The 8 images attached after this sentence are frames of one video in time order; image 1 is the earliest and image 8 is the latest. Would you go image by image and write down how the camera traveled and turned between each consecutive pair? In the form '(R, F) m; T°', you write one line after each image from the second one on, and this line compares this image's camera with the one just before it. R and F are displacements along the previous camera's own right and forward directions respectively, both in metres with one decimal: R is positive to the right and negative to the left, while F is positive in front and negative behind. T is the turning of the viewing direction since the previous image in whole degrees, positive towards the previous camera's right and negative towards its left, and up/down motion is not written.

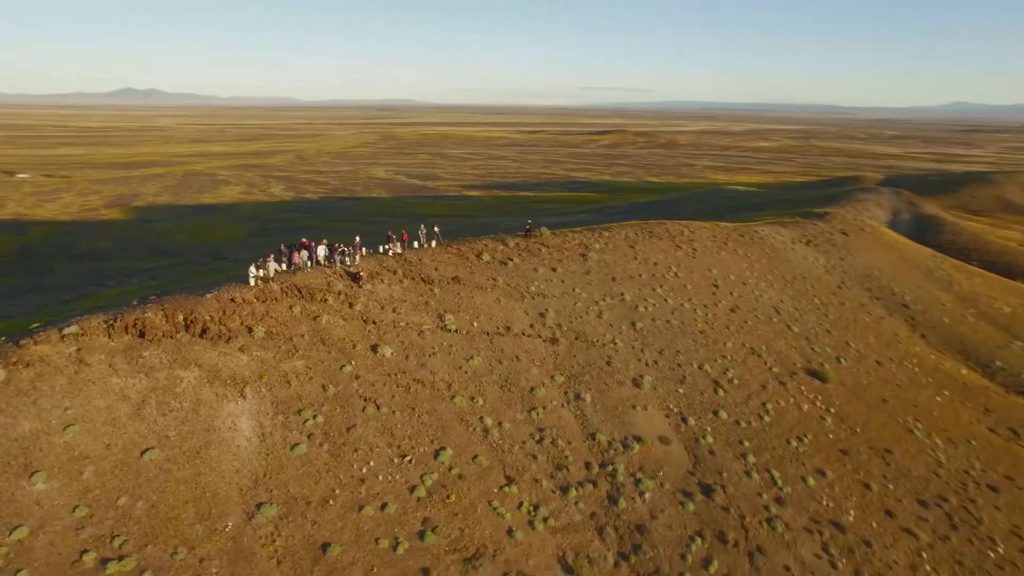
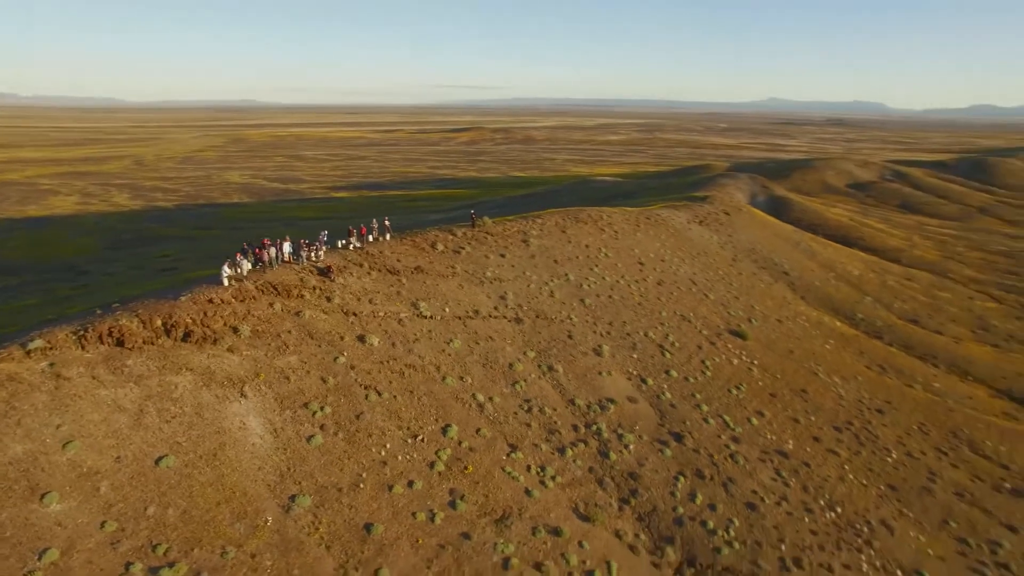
(-4.7, -1.0) m; +13°
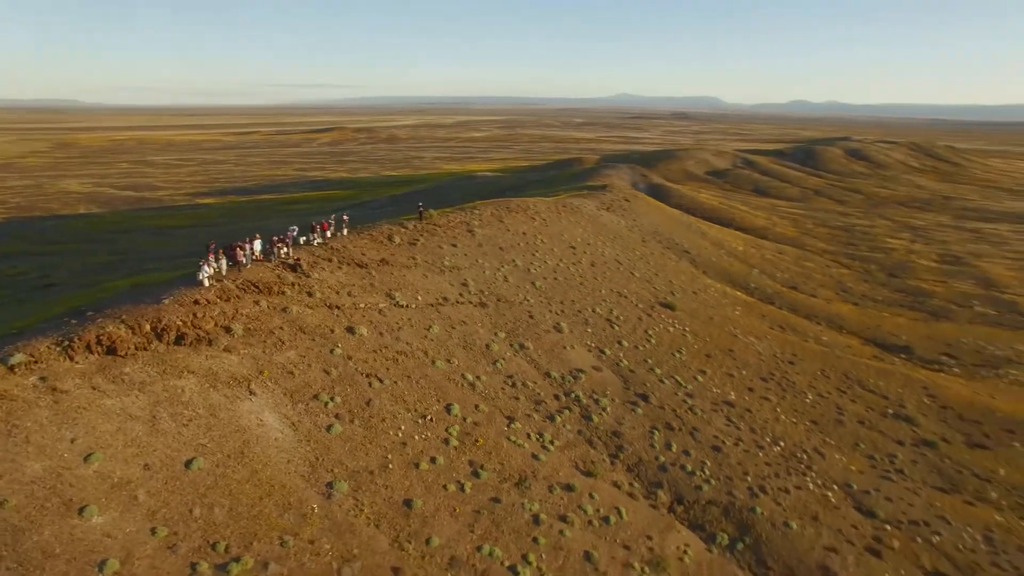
(-4.6, -1.0) m; +12°
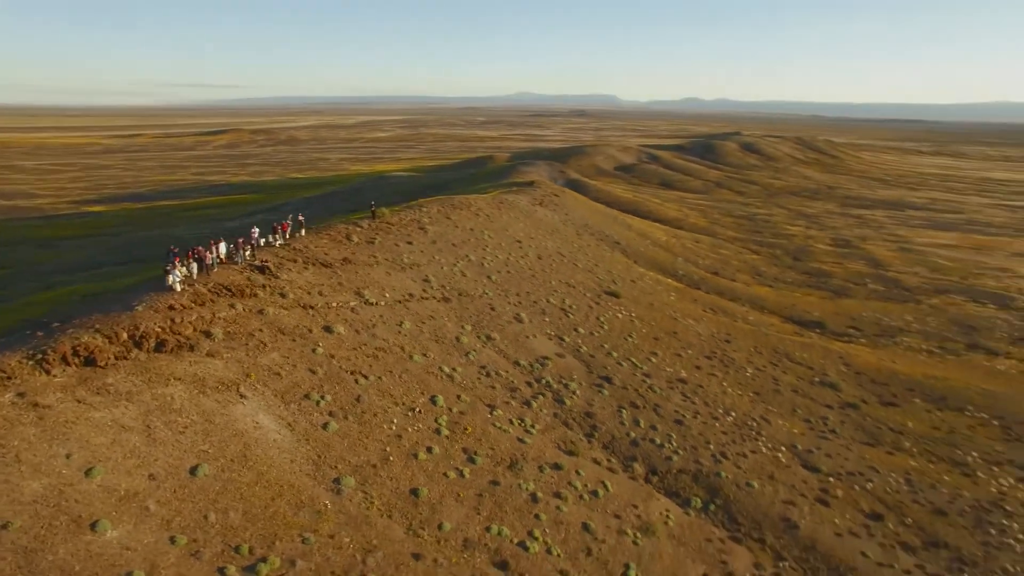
(-2.7, -0.6) m; +8°
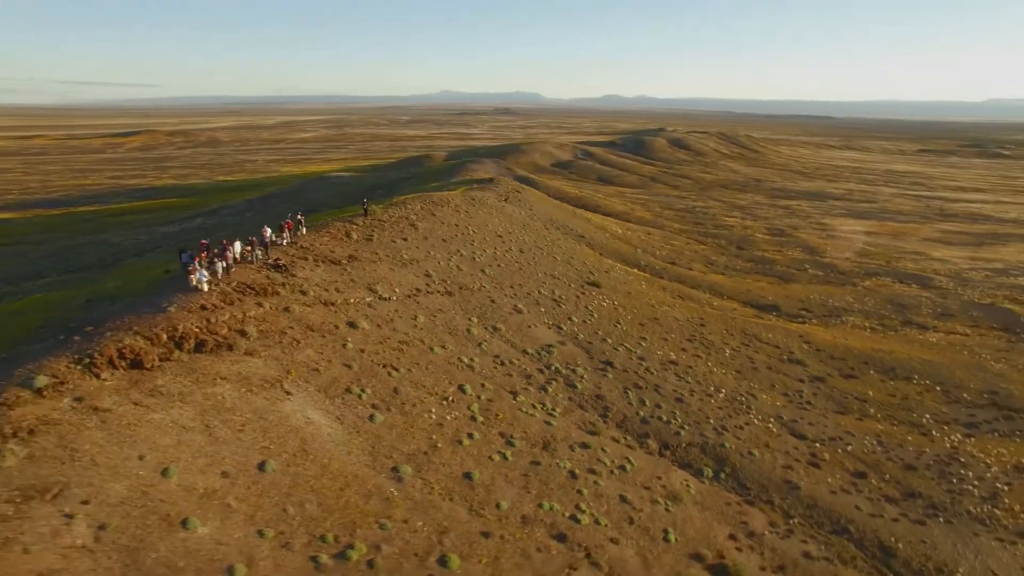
(-3.6, -0.7) m; +7°
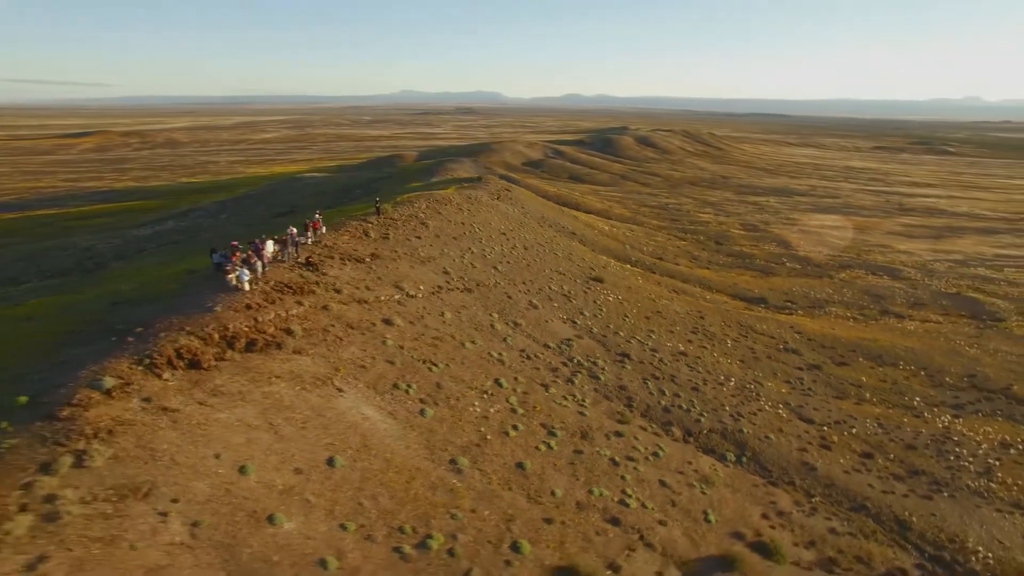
(-2.7, -0.4) m; +3°
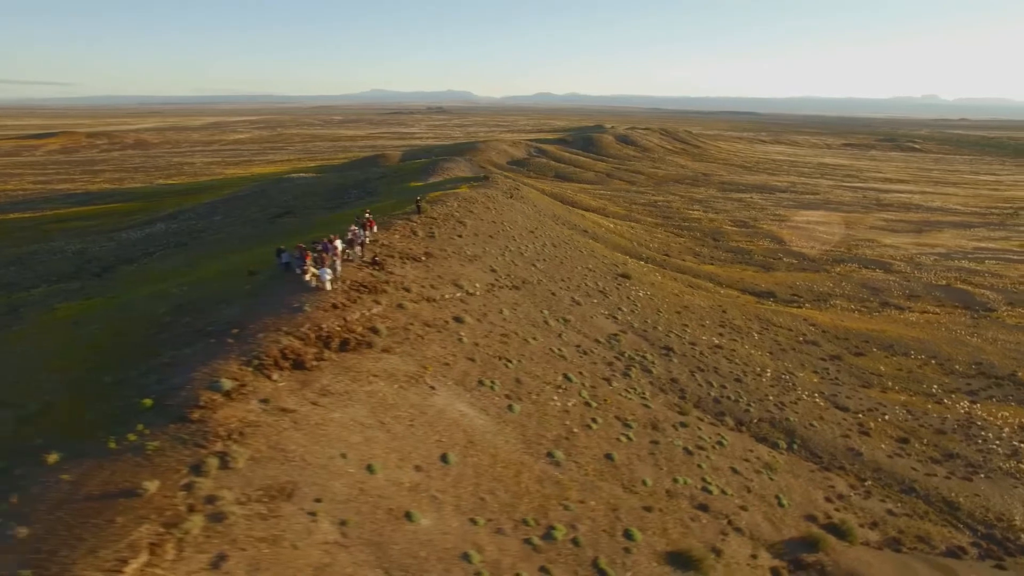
(-3.8, -0.3) m; +3°
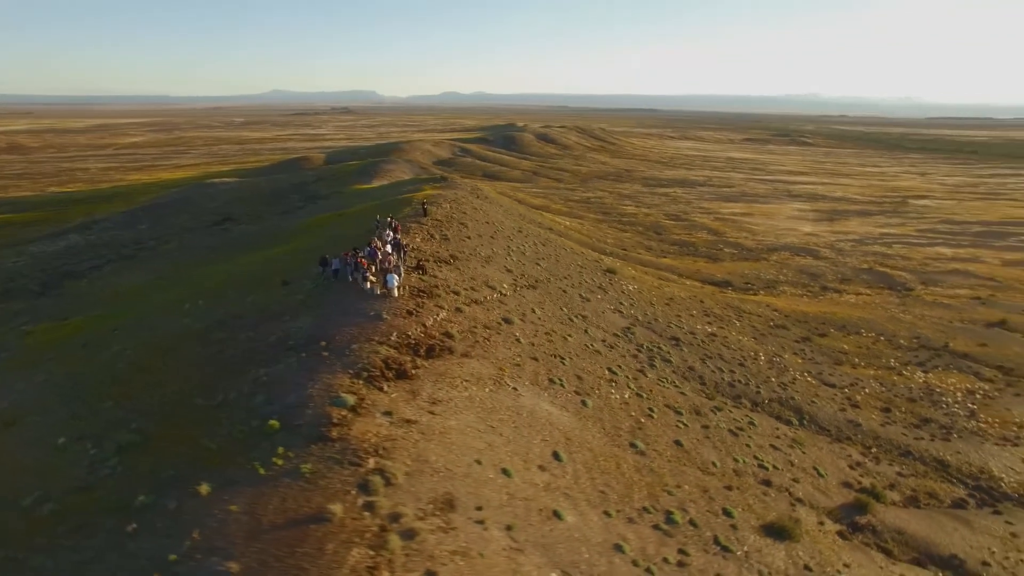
(-5.3, 0.0) m; +8°
